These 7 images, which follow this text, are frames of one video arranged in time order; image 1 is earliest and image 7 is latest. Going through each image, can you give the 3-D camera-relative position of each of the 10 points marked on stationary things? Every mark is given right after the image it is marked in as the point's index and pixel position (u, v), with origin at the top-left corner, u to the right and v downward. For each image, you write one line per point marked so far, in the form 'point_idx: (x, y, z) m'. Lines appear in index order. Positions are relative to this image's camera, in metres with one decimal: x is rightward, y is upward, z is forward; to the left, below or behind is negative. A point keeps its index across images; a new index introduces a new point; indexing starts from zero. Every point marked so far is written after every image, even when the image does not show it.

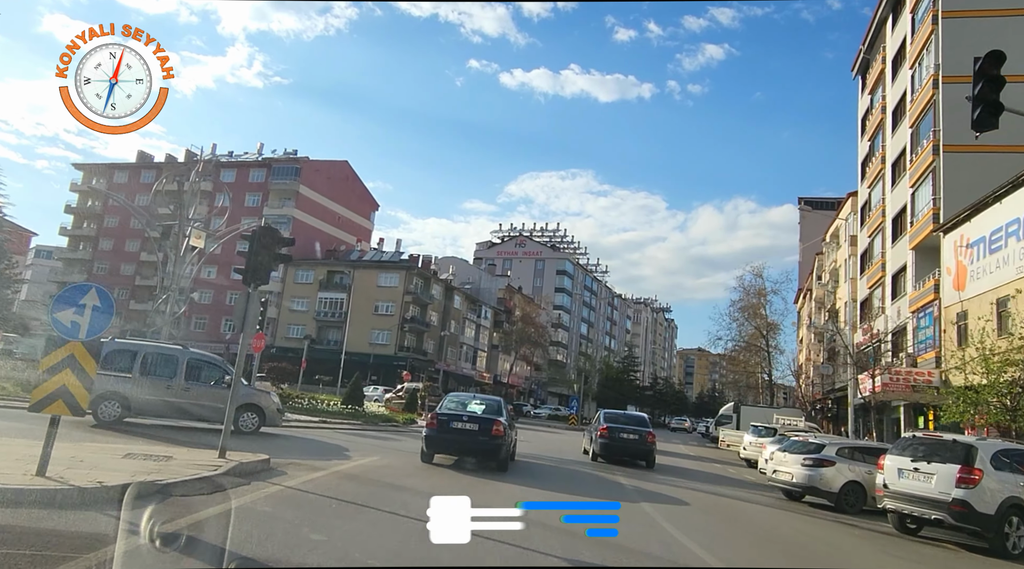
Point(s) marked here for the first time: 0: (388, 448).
0: (-2.9, -3.9, +17.5) m
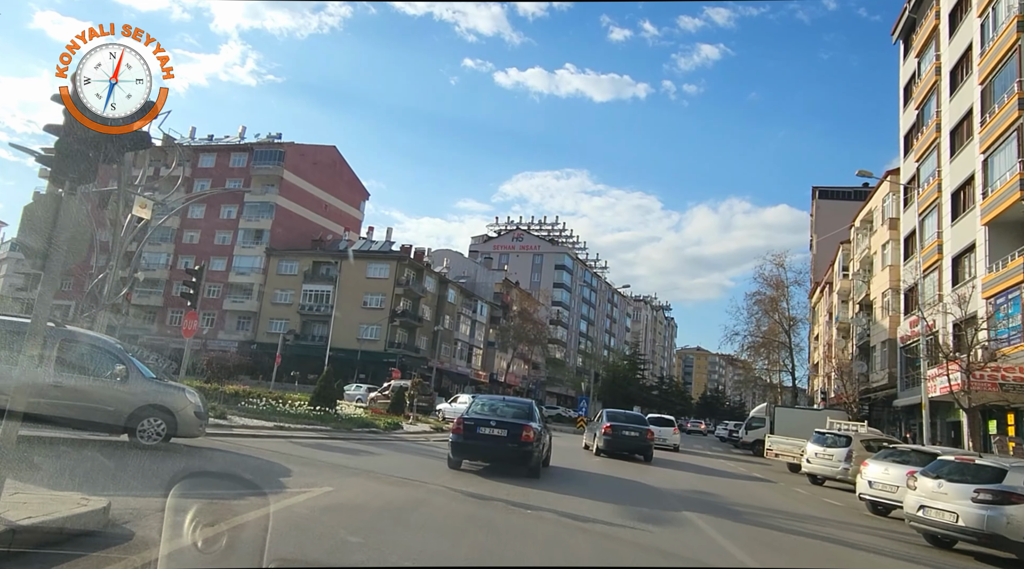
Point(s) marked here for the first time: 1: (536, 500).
0: (-2.7, -3.2, +13.2) m
1: (+0.4, -3.2, +10.9) m
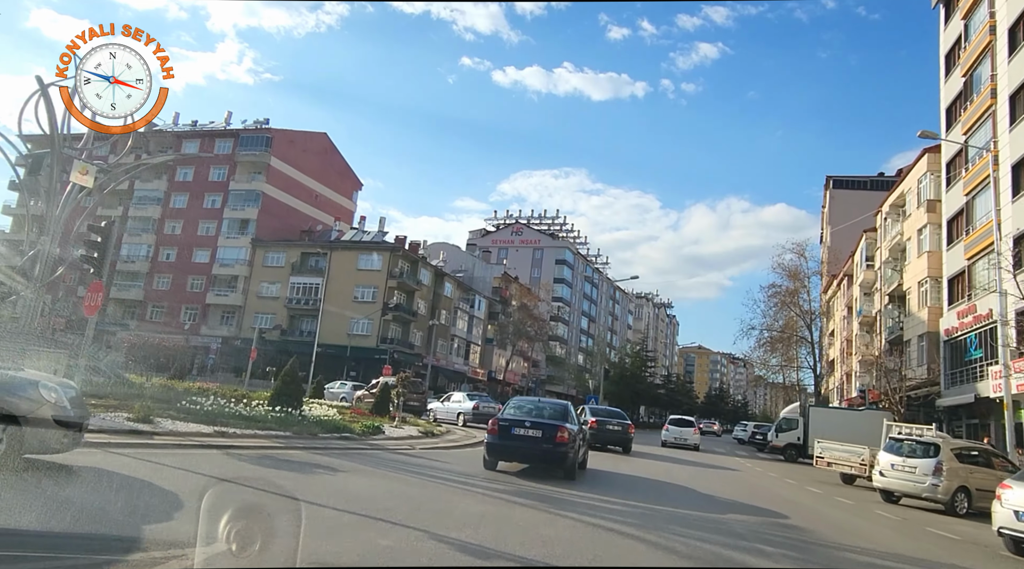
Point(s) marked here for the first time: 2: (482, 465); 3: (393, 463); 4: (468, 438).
0: (-2.6, -2.7, +9.9) m
1: (+0.5, -2.7, +7.7) m
2: (-0.5, -3.8, +15.5) m
3: (-2.0, -3.0, +12.1) m
4: (-1.1, -4.1, +19.5) m
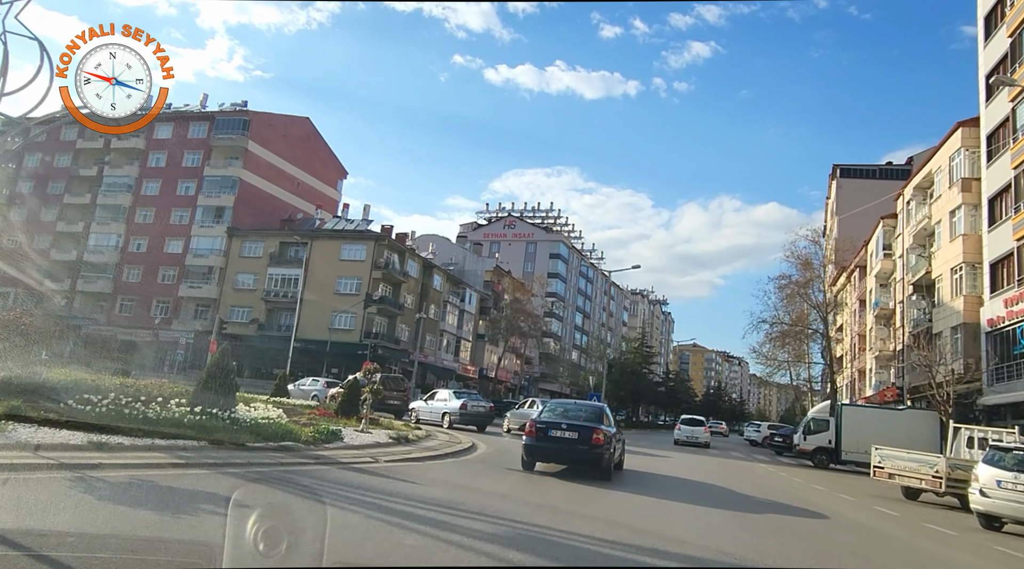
0: (-2.6, -2.2, +6.6) m
1: (+0.5, -2.1, +4.4) m
2: (-0.6, -3.3, +12.2) m
3: (-2.0, -2.4, +8.8) m
4: (-1.3, -3.6, +16.2) m
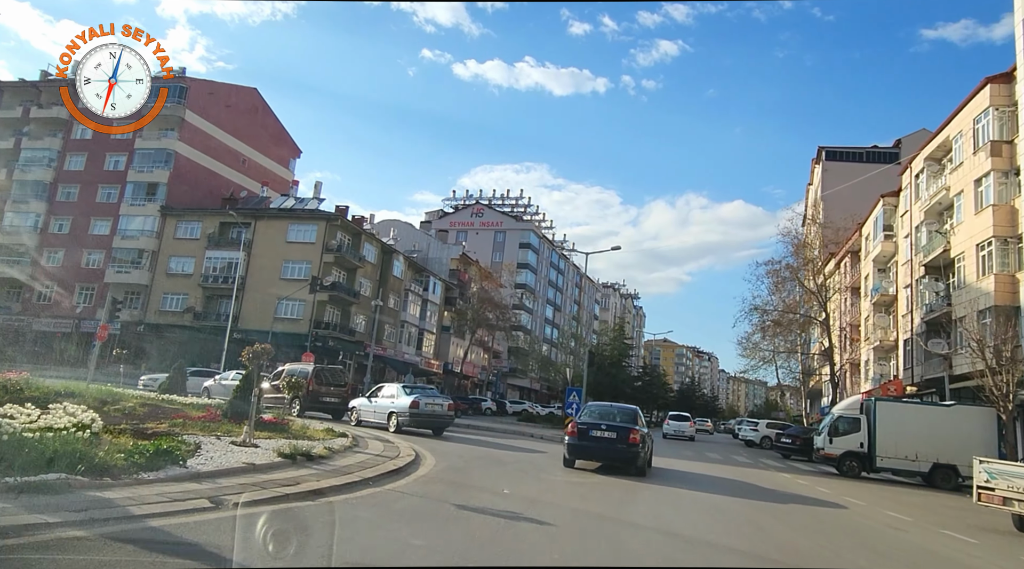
0: (-2.8, -1.4, +1.9) m
1: (+0.4, -1.4, -0.2) m
2: (-1.1, -2.5, +7.6) m
3: (-2.4, -1.7, +4.1) m
4: (-1.9, -2.8, +11.5) m
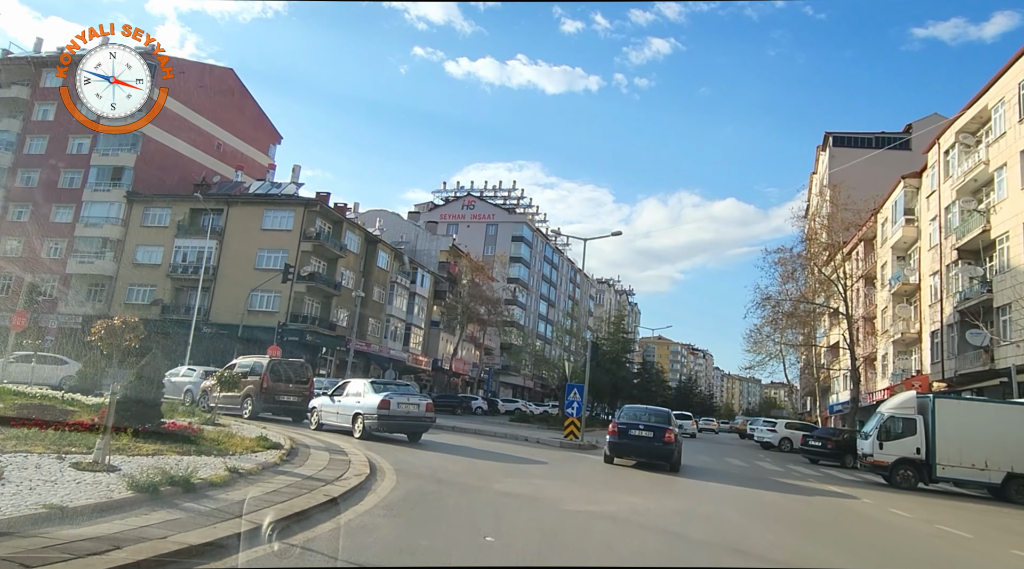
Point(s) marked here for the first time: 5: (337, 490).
0: (-2.9, -0.9, -1.3) m
1: (+0.4, -0.9, -3.3) m
2: (-1.2, -2.0, +4.4) m
3: (-2.4, -1.2, +0.9) m
4: (-2.0, -2.3, +8.4) m
5: (-1.9, -2.2, +8.1) m
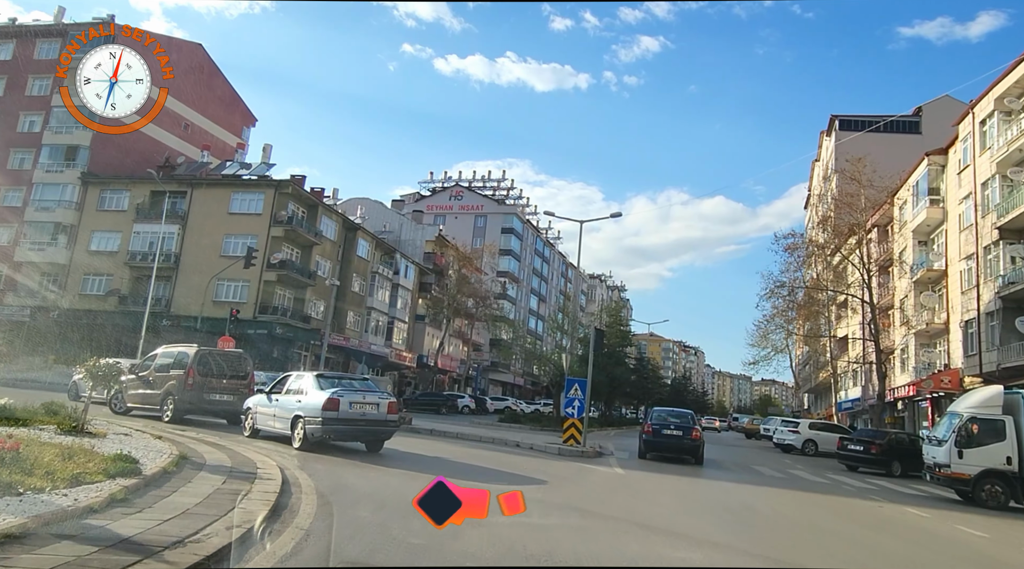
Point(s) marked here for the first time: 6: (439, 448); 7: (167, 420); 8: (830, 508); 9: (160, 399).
0: (-2.8, -0.4, -4.7) m
1: (+0.4, -0.4, -6.7) m
2: (-1.2, -1.4, +1.1) m
3: (-2.4, -0.6, -2.5) m
4: (-2.1, -1.7, +5.0) m
5: (-2.0, -1.7, +4.7) m
6: (-1.5, -3.3, +14.9) m
7: (-6.4, -2.5, +13.6) m
8: (+5.3, -3.8, +12.0) m
9: (-6.5, -2.1, +13.5) m
